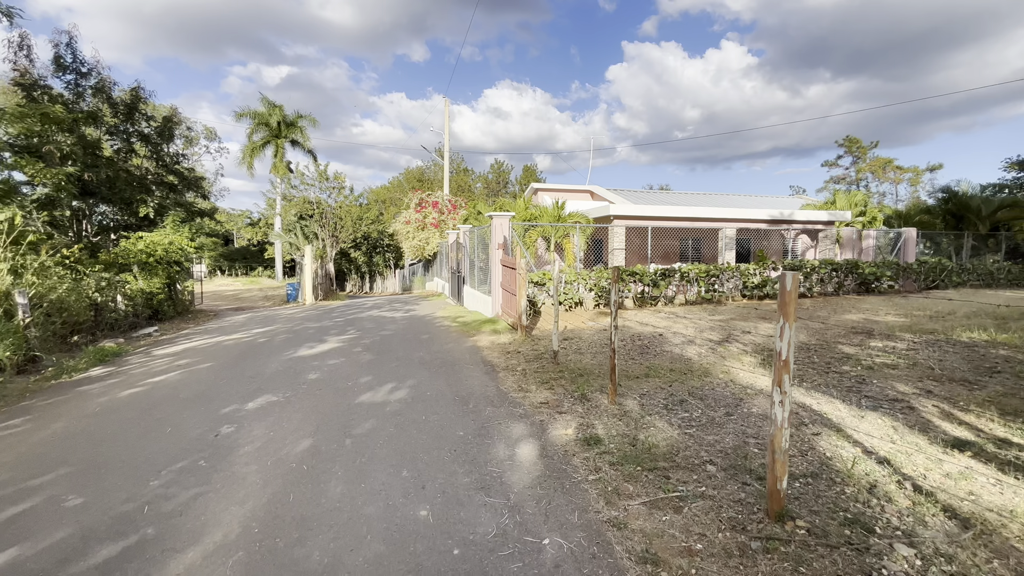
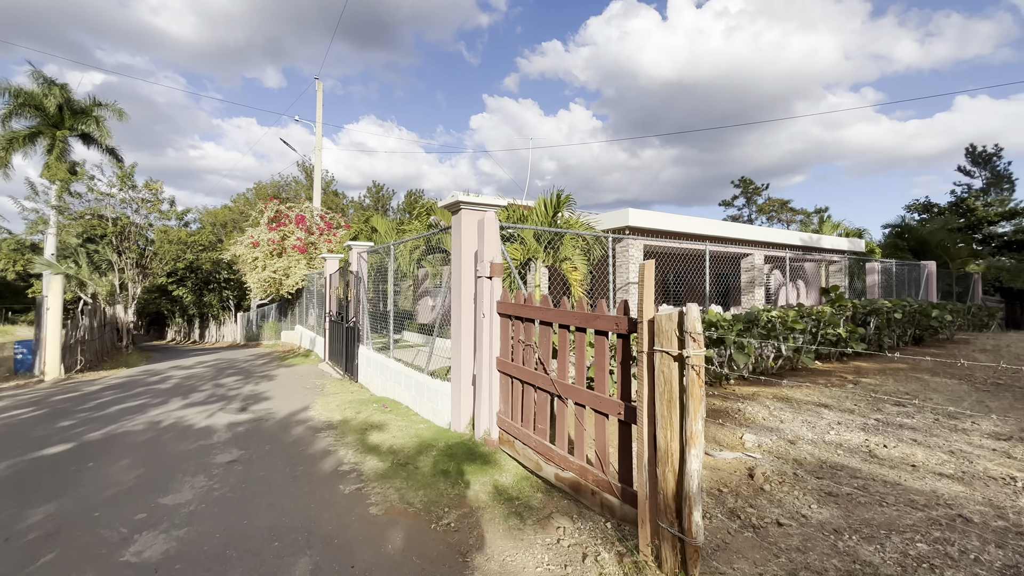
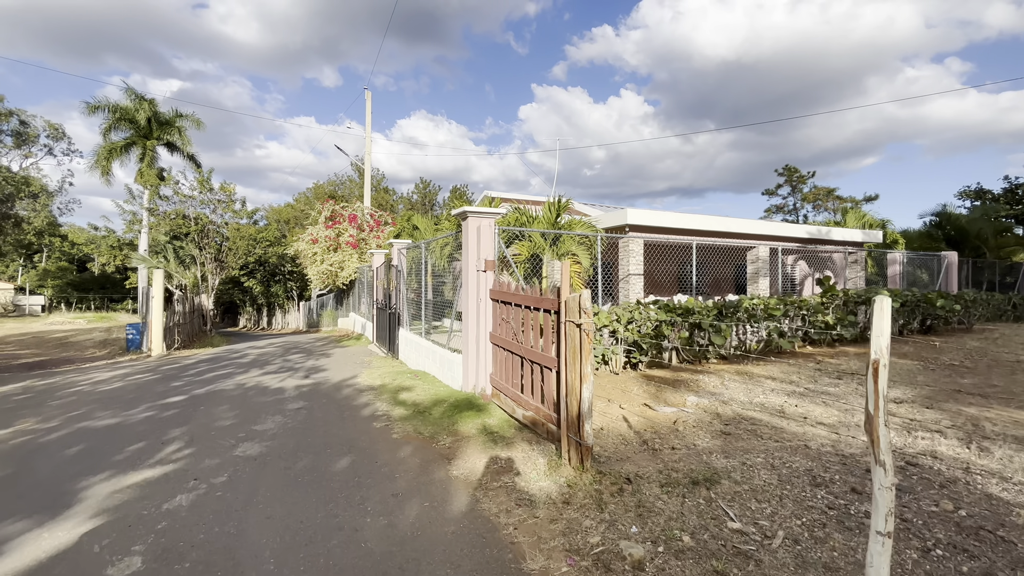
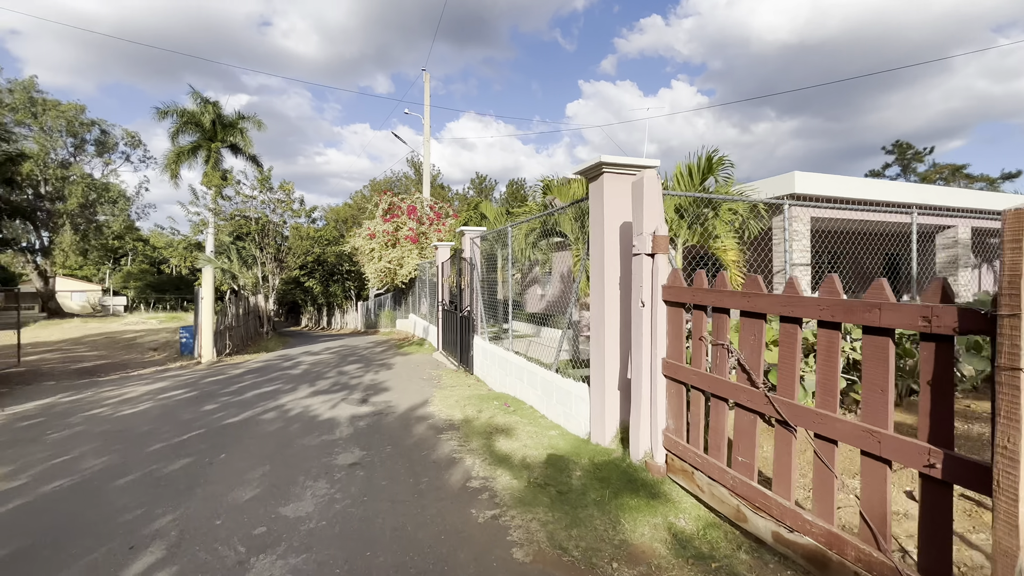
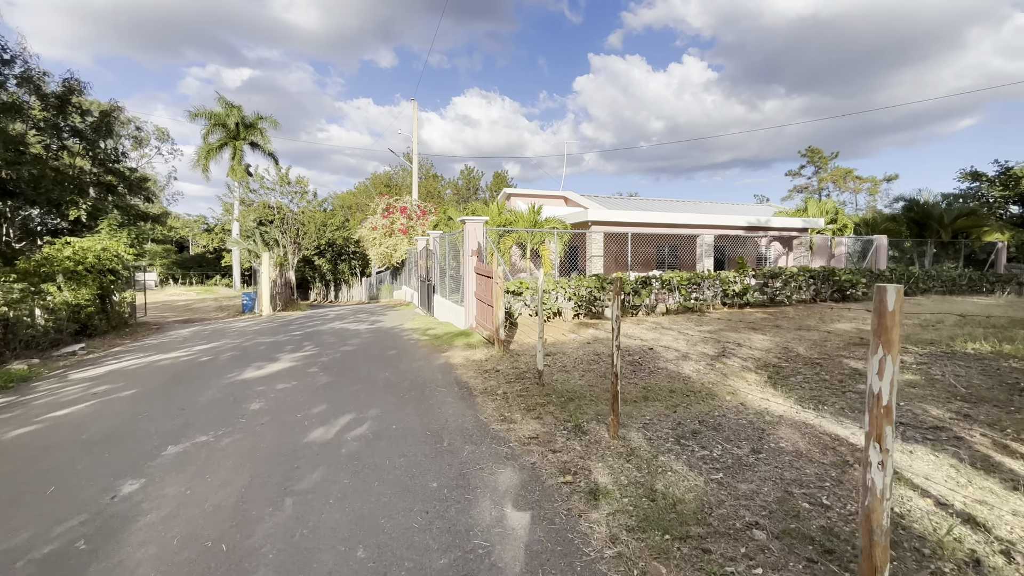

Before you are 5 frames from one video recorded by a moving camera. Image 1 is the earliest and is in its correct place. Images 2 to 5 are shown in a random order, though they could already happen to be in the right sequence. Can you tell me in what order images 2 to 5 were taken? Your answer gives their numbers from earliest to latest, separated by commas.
5, 3, 2, 4
